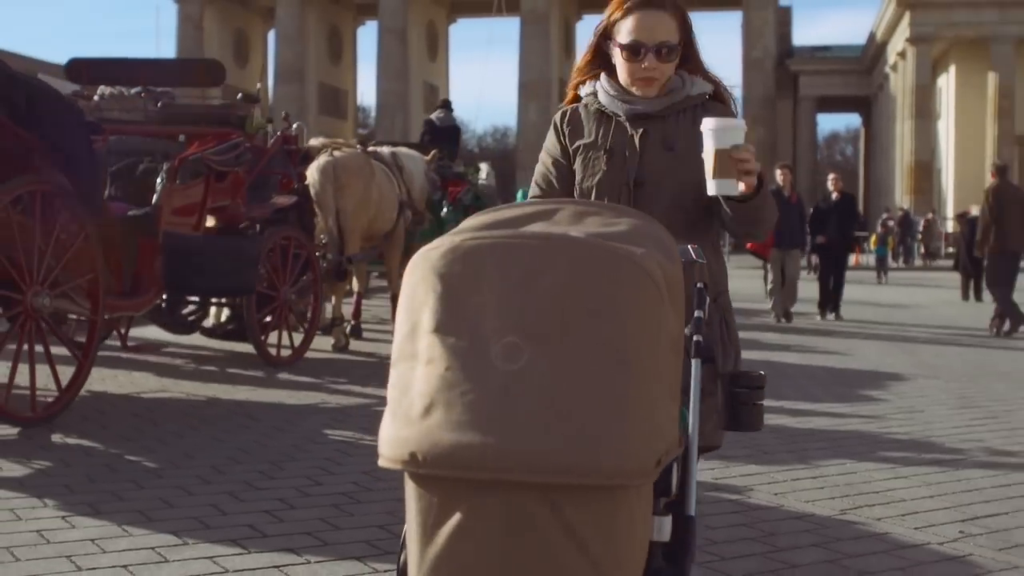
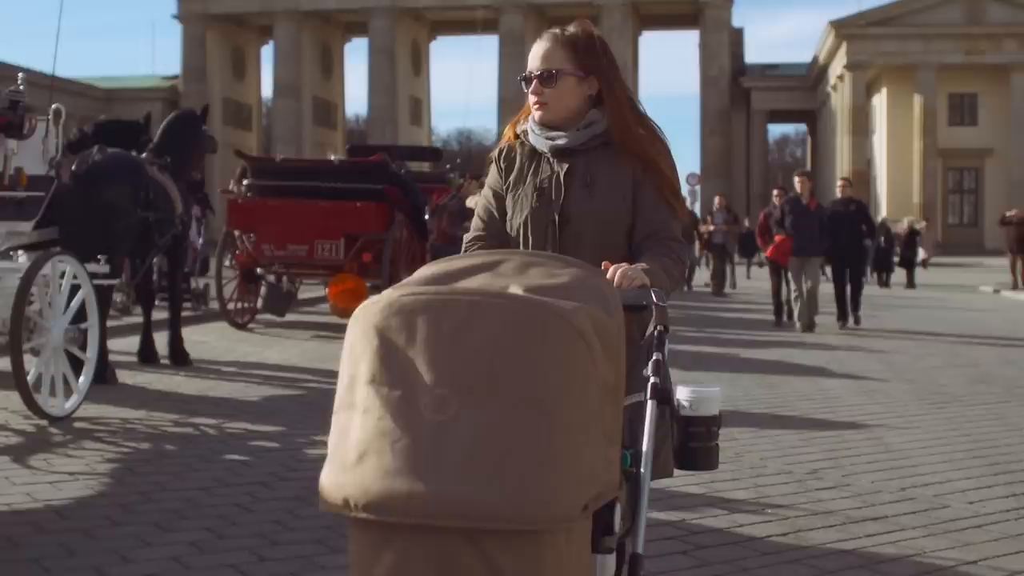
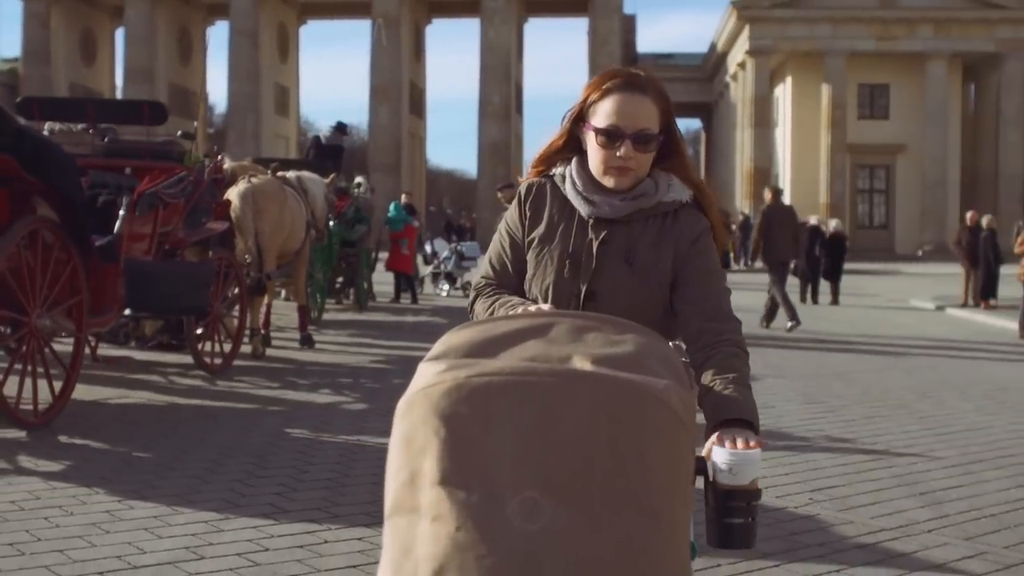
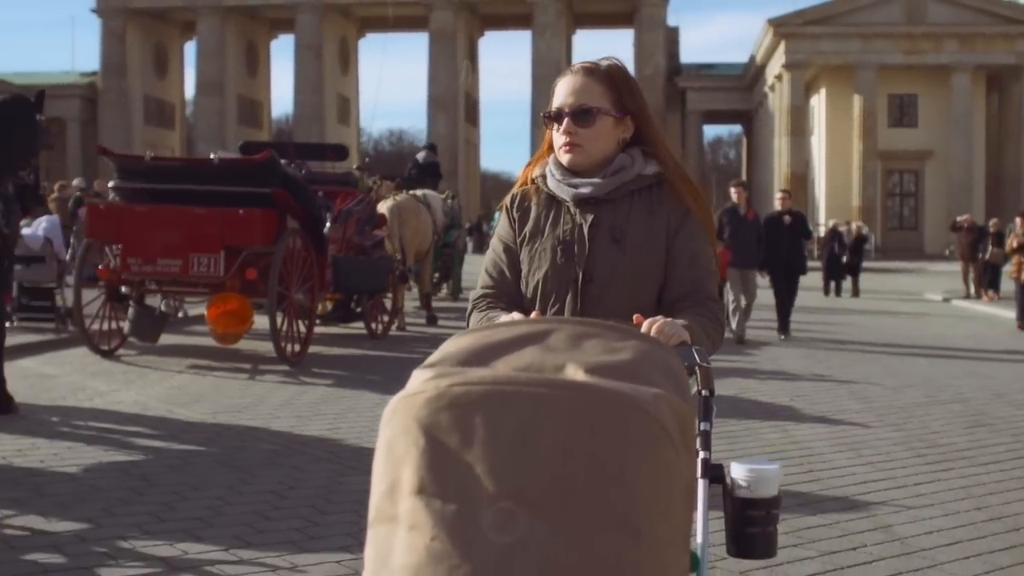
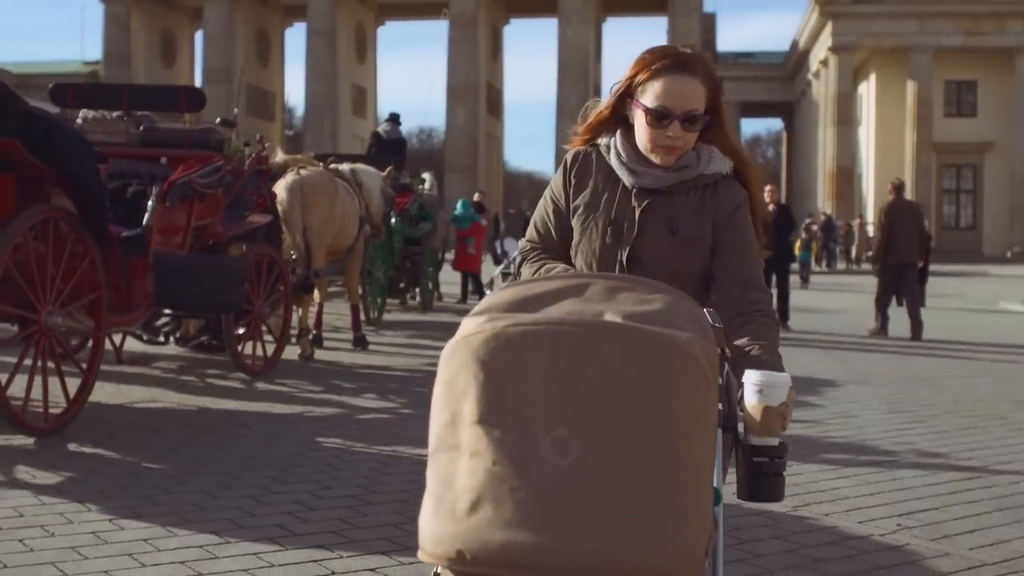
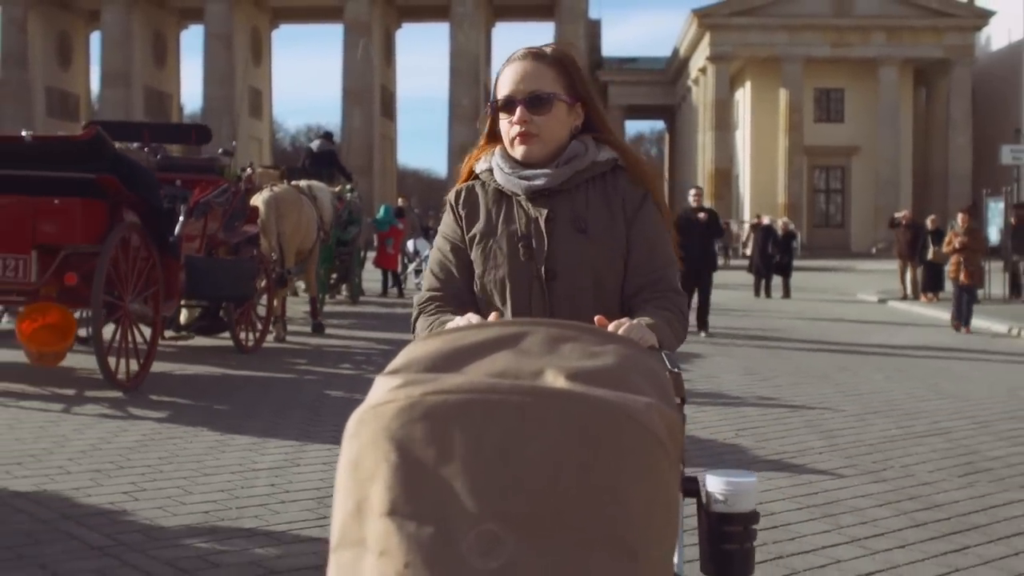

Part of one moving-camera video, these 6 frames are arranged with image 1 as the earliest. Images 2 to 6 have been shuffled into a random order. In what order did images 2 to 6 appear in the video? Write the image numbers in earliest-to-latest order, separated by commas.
5, 3, 6, 4, 2
